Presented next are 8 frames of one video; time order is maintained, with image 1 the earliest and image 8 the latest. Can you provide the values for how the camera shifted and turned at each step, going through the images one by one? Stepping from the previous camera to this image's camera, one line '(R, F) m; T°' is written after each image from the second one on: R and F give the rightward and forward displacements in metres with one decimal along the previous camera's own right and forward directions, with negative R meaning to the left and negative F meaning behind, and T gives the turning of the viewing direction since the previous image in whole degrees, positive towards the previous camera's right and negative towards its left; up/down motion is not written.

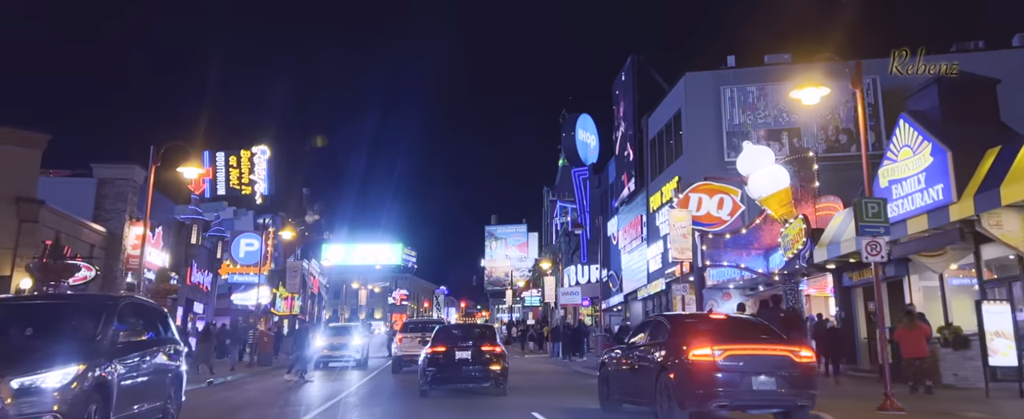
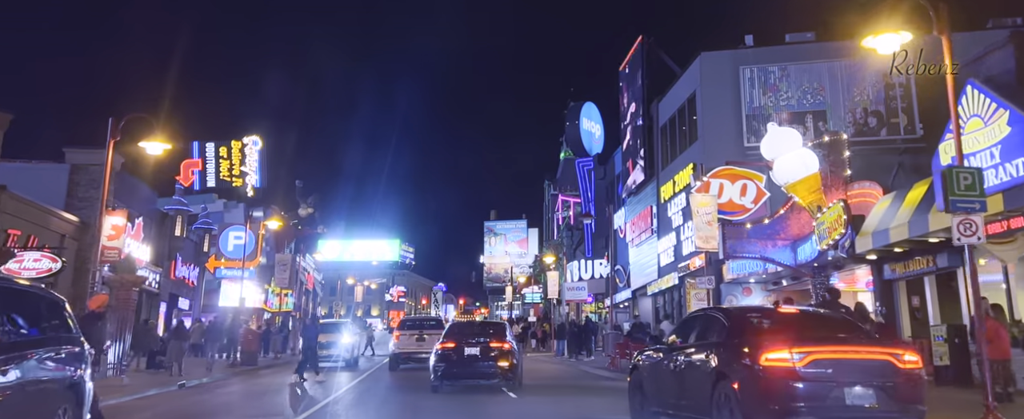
(-0.2, +2.2) m; 0°
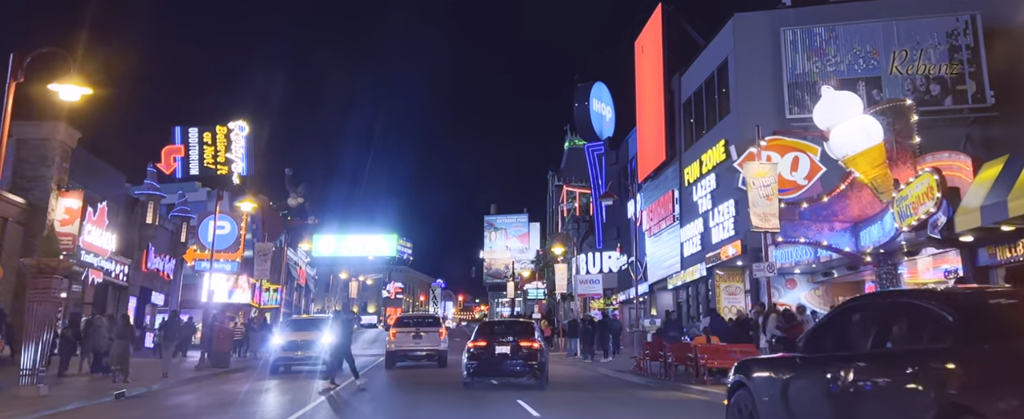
(-0.4, +3.6) m; 0°
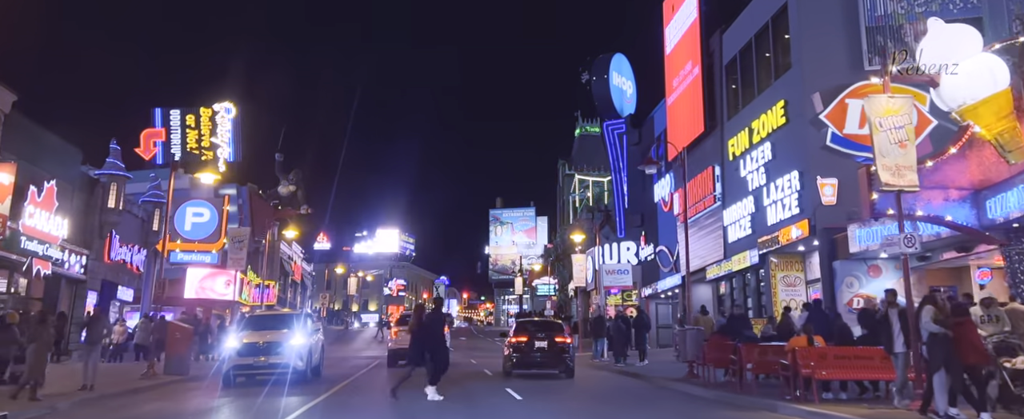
(-0.5, +4.5) m; 0°
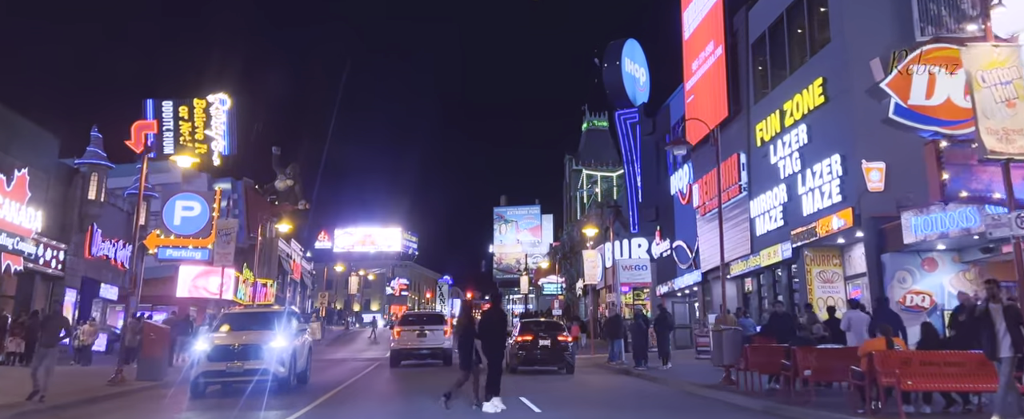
(-0.2, +2.1) m; 0°
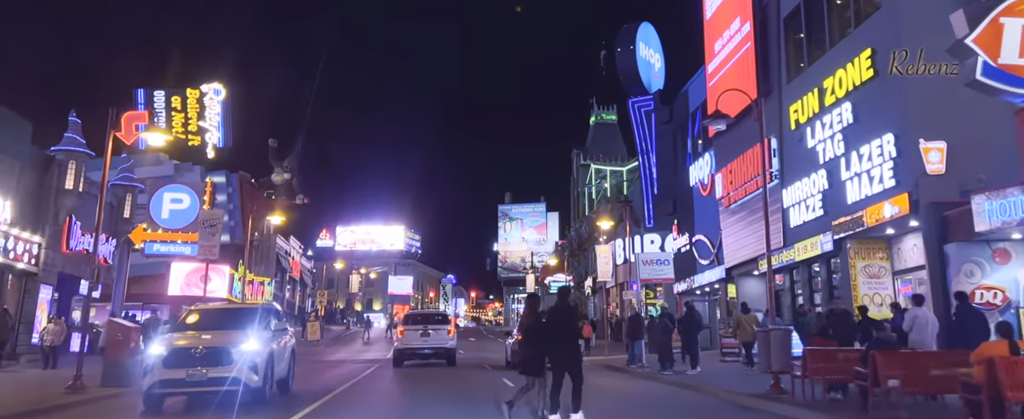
(-0.2, +2.1) m; 0°
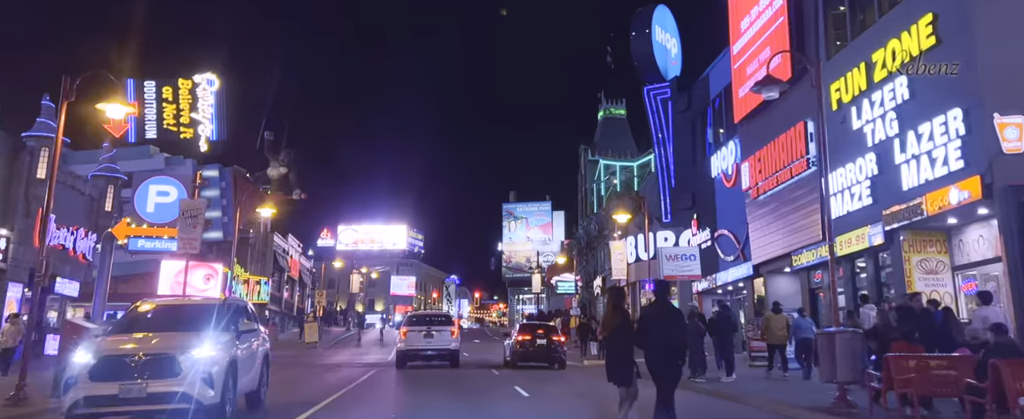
(-0.2, +2.2) m; 0°
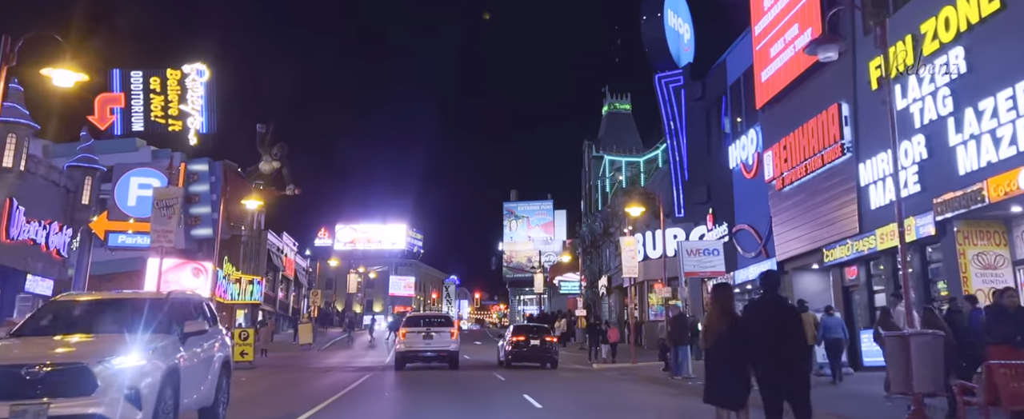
(-0.2, +1.9) m; 0°
